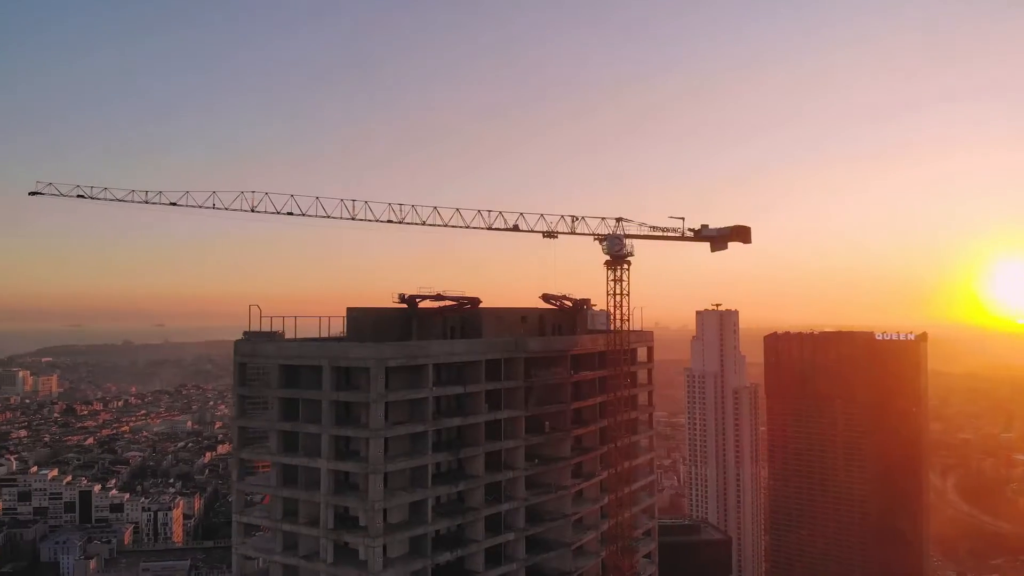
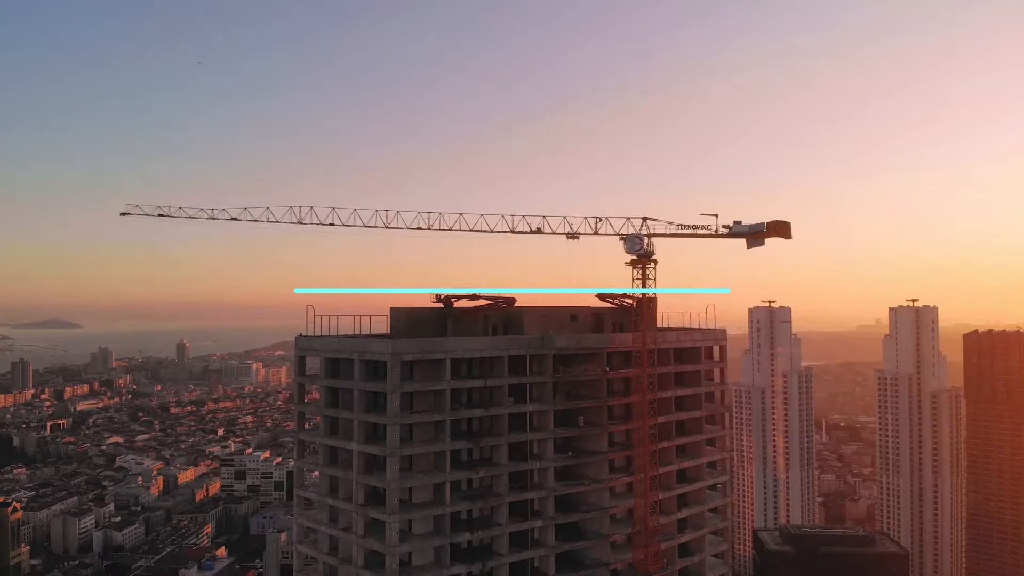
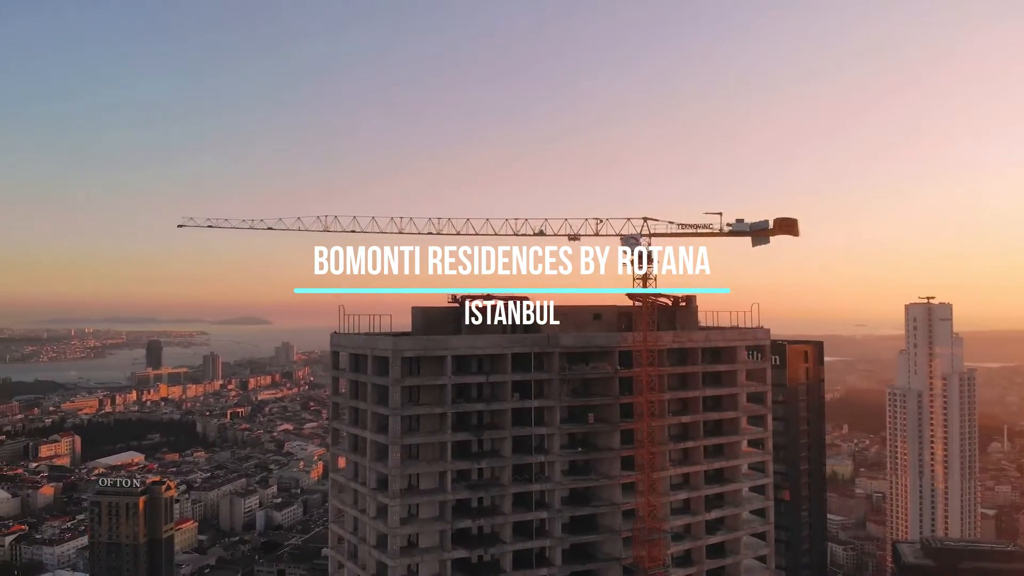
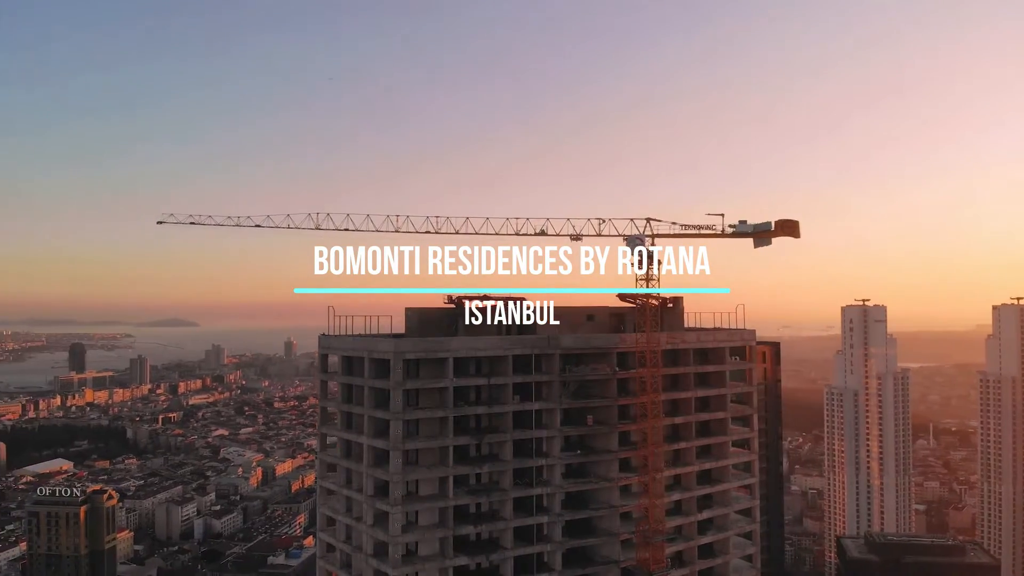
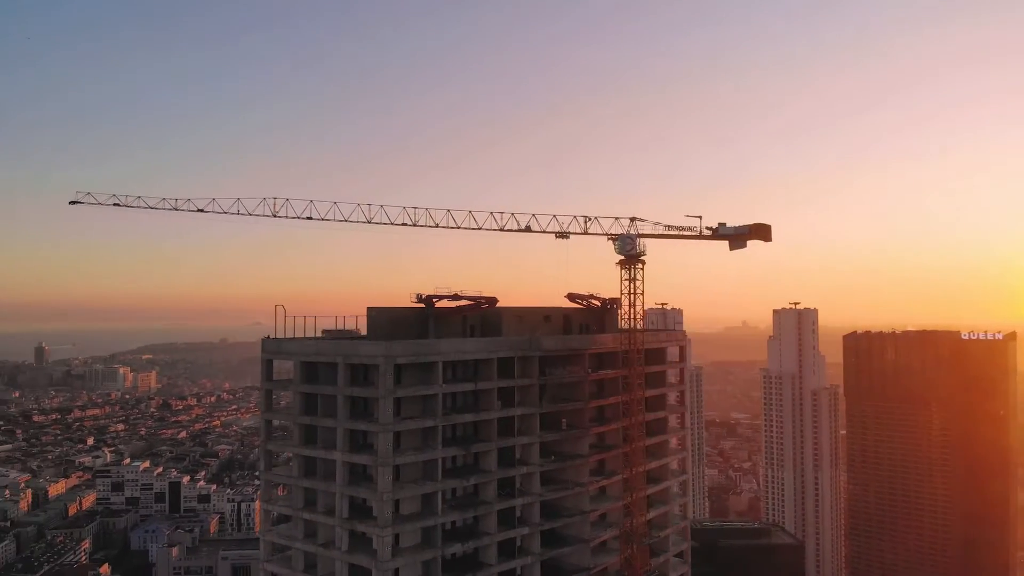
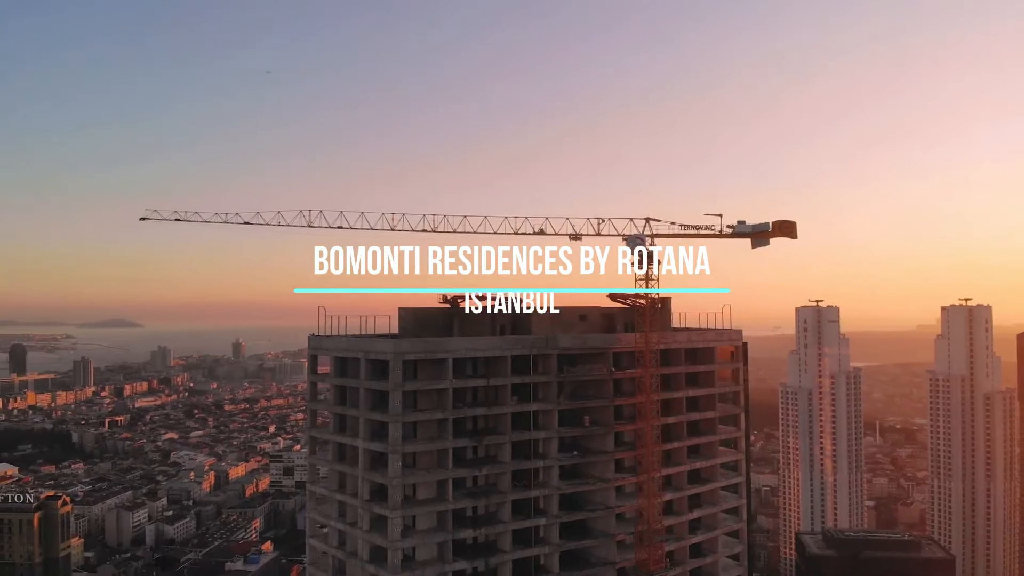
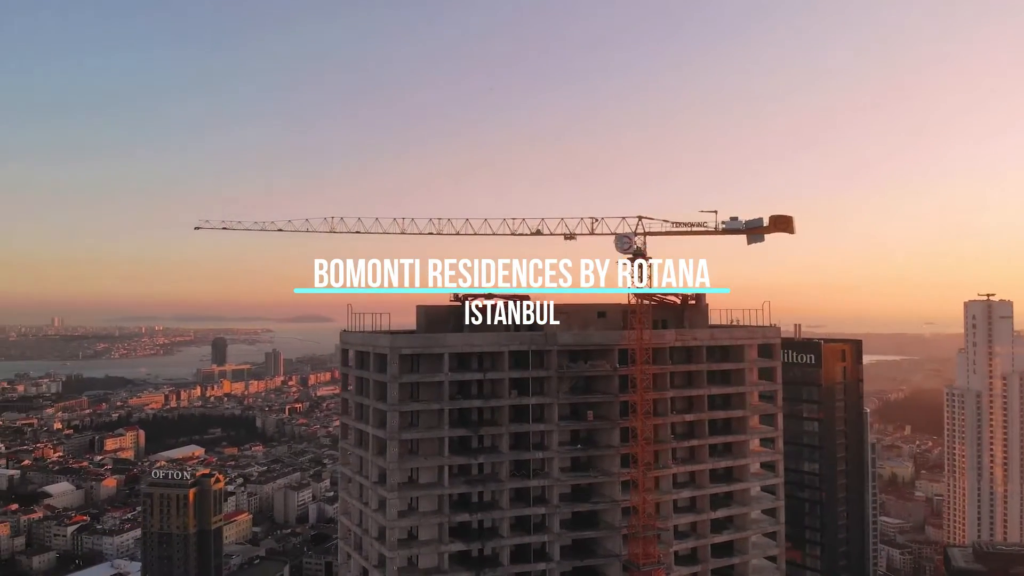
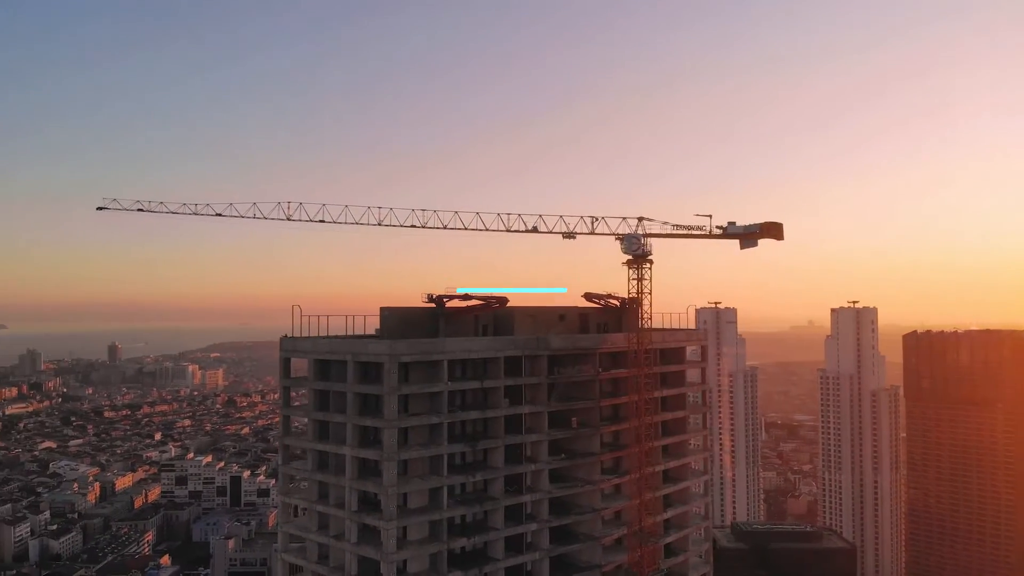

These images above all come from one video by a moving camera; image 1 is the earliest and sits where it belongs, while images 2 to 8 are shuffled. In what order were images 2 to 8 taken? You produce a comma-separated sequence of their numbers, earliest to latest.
5, 8, 2, 6, 4, 3, 7
